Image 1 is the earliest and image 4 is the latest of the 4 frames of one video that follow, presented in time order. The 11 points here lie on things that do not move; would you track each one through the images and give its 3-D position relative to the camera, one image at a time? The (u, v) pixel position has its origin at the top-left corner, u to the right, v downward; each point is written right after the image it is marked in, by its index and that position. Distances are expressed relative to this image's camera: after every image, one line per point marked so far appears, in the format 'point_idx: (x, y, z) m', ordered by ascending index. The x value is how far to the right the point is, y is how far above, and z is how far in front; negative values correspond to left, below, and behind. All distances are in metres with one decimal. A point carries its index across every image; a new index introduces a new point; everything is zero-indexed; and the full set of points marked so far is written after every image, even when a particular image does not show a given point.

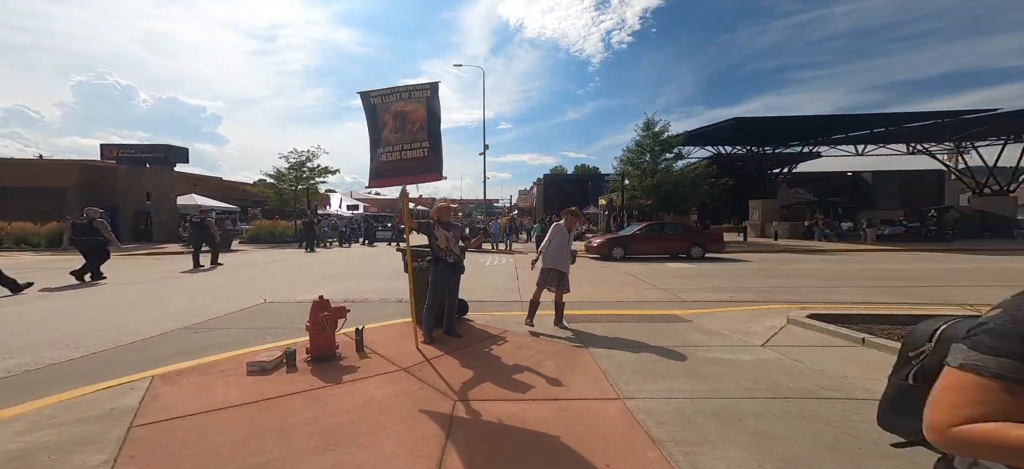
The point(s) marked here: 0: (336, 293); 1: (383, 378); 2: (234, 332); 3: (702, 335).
0: (-4.9, -1.6, +8.9) m
1: (-1.6, -1.7, +3.9) m
2: (-4.9, -1.7, +5.6) m
3: (+3.3, -1.8, +5.7) m
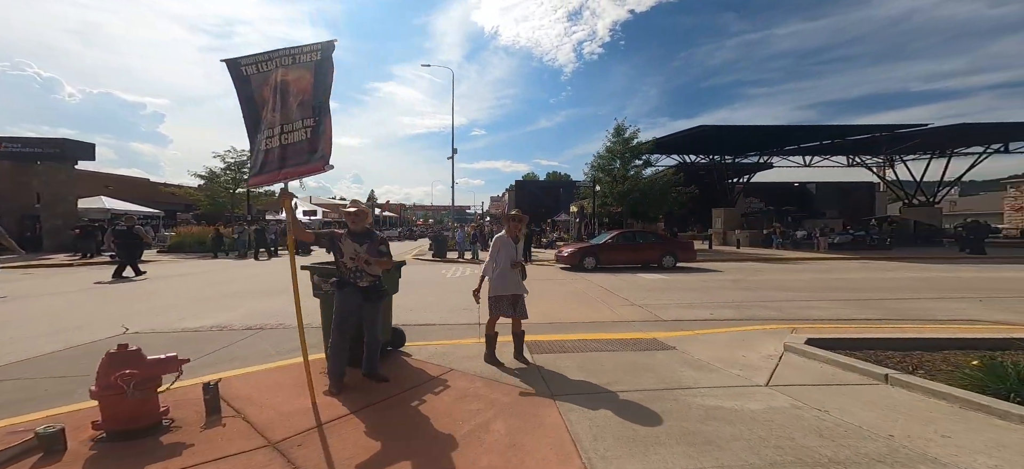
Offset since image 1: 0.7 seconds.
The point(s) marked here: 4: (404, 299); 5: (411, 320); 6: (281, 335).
0: (-5.9, -1.8, +7.1) m
1: (-2.2, -1.8, +2.4) m
2: (-5.6, -1.8, +3.8) m
3: (+2.6, -2.0, +4.7) m
4: (-3.2, -1.9, +9.6) m
5: (-2.3, -1.9, +7.4) m
6: (-4.4, -1.9, +6.1) m
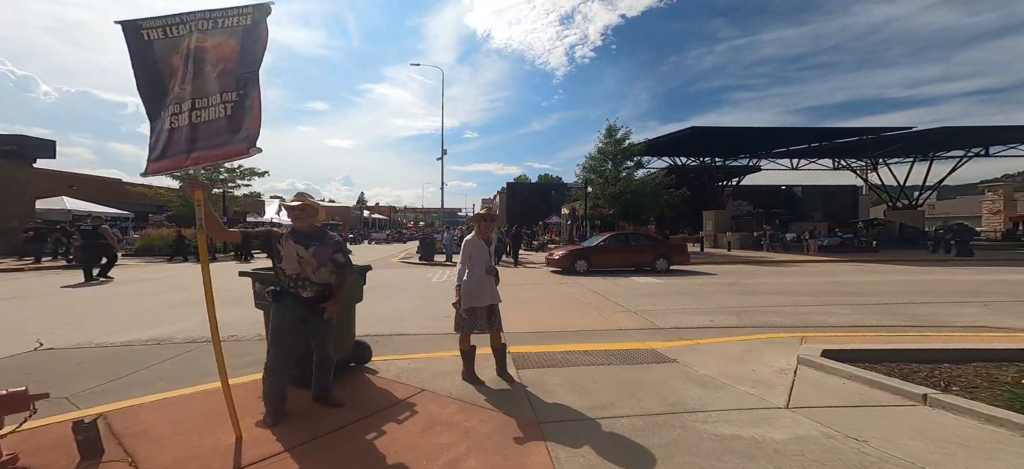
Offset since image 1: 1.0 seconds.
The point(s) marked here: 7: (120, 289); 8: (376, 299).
0: (-6.2, -1.8, +6.3) m
1: (-2.3, -1.8, +1.7) m
2: (-5.8, -1.8, +3.1) m
3: (+2.3, -2.0, +4.1) m
4: (-3.6, -1.9, +8.9) m
5: (-2.6, -1.9, +6.7) m
6: (-4.6, -1.9, +5.4) m
7: (-13.4, -1.9, +11.1) m
8: (-4.1, -1.9, +9.8) m
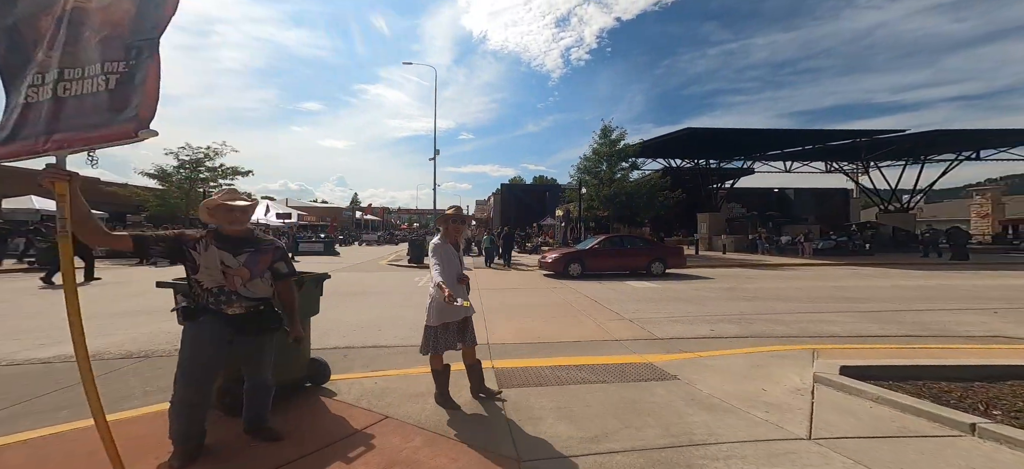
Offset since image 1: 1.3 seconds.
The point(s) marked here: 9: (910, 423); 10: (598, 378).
0: (-6.5, -1.9, +5.7) m
1: (-2.5, -1.8, +1.2) m
2: (-6.0, -1.8, +2.4) m
3: (+2.1, -2.0, +3.6) m
4: (-3.9, -2.0, +8.3) m
5: (-2.9, -2.0, +6.1) m
6: (-4.9, -1.9, +4.8) m
7: (-13.8, -1.9, +10.3) m
8: (-4.4, -2.0, +9.2) m
9: (+3.8, -1.8, +3.1) m
10: (+1.3, -2.1, +4.7) m
